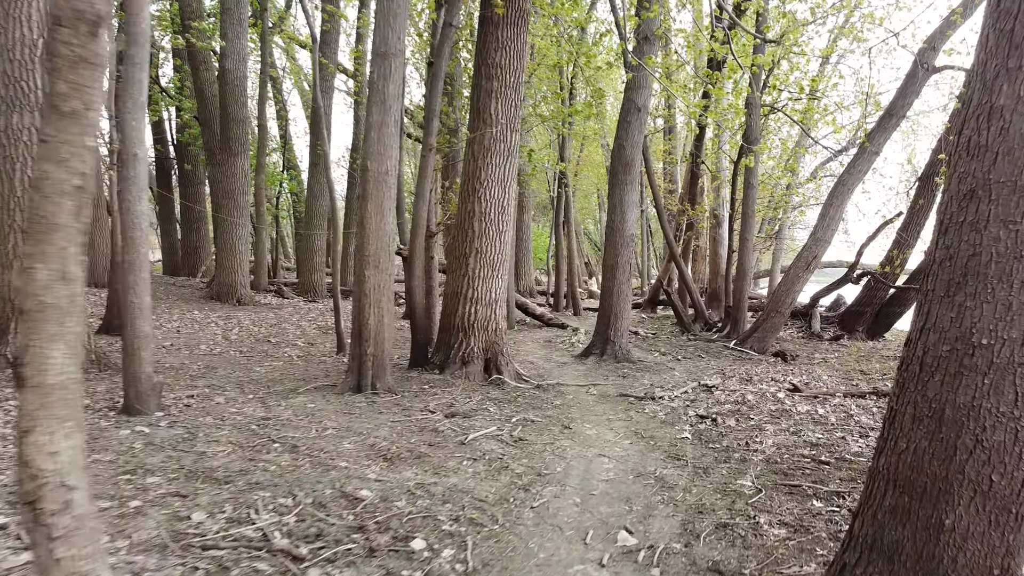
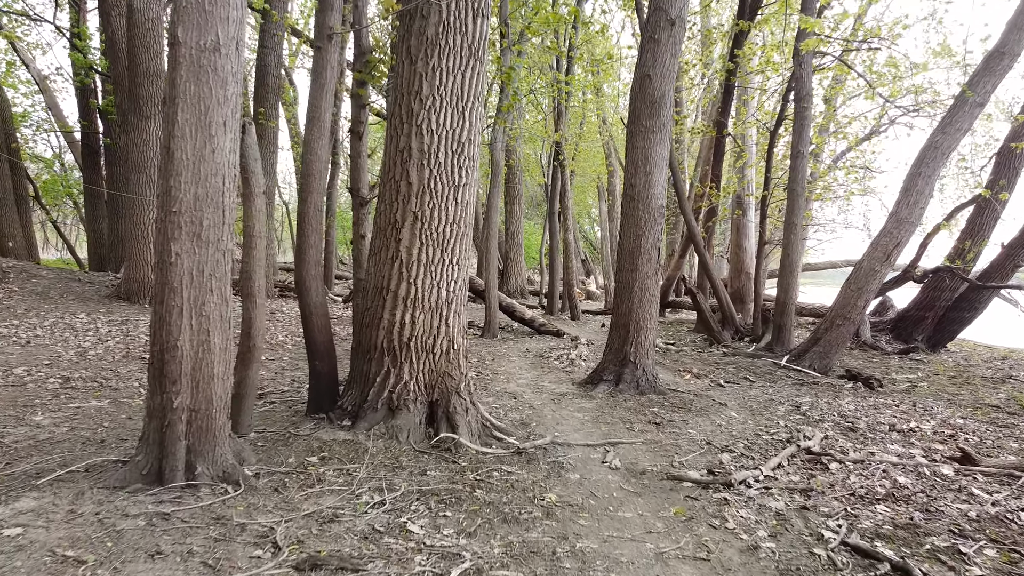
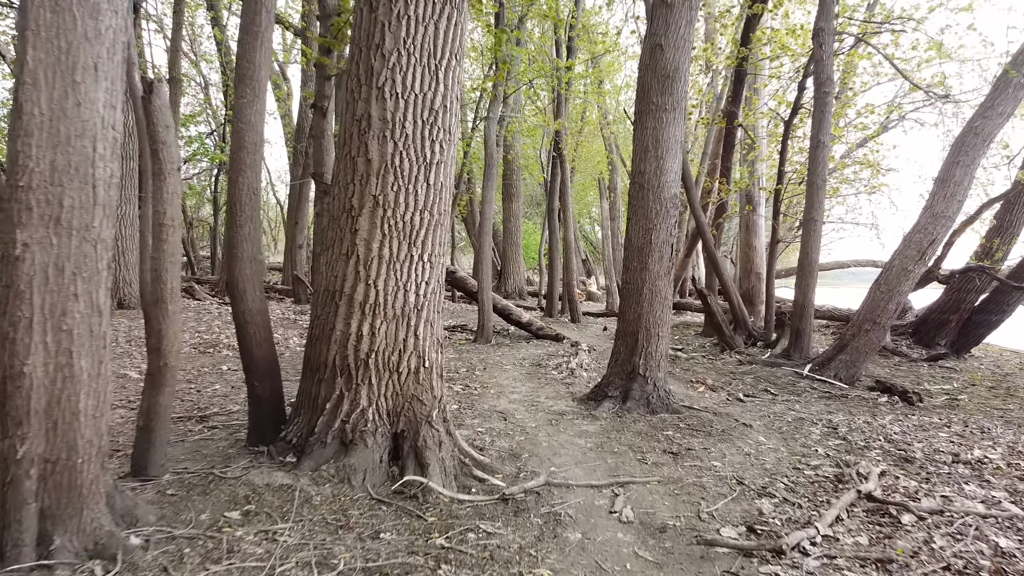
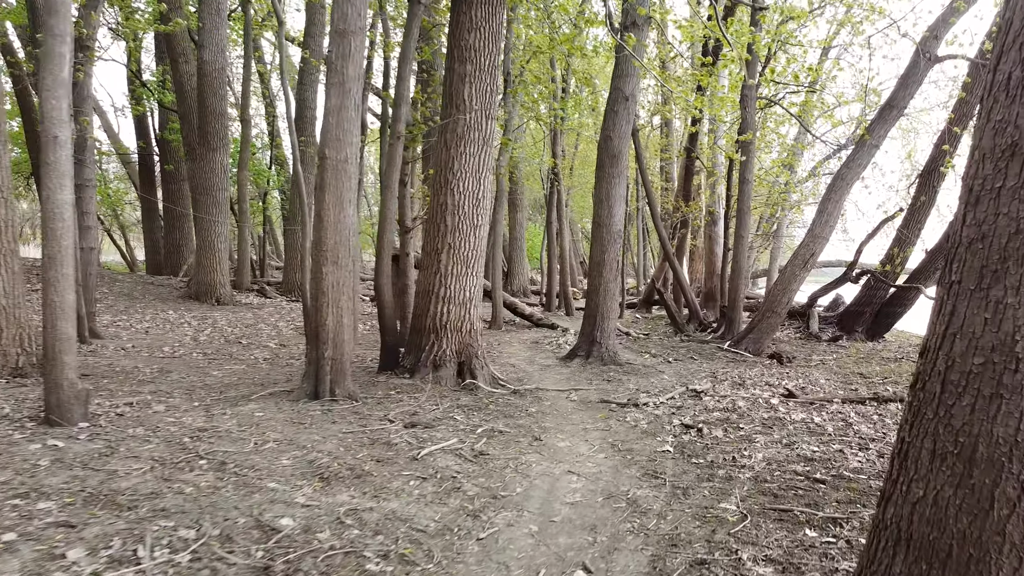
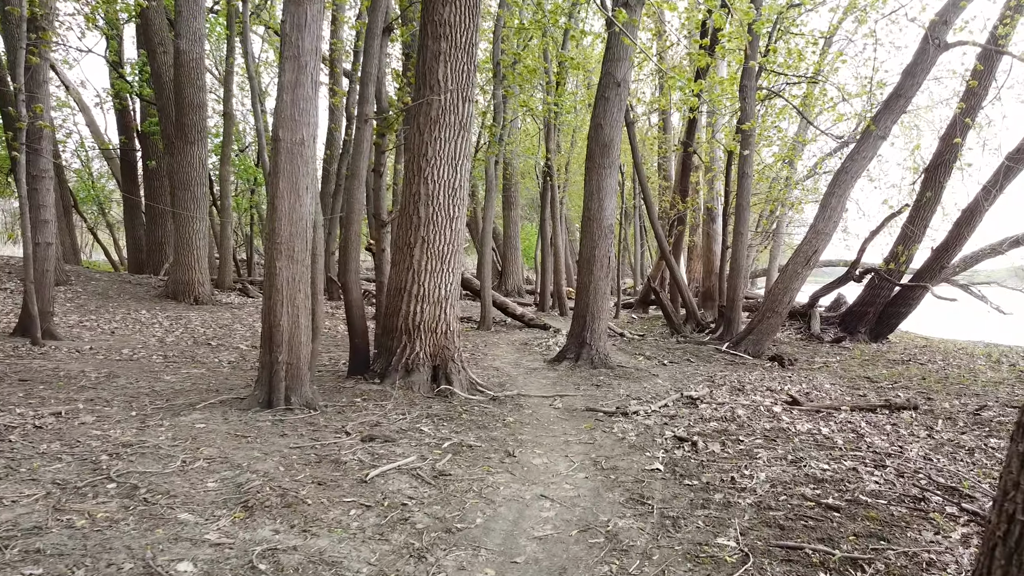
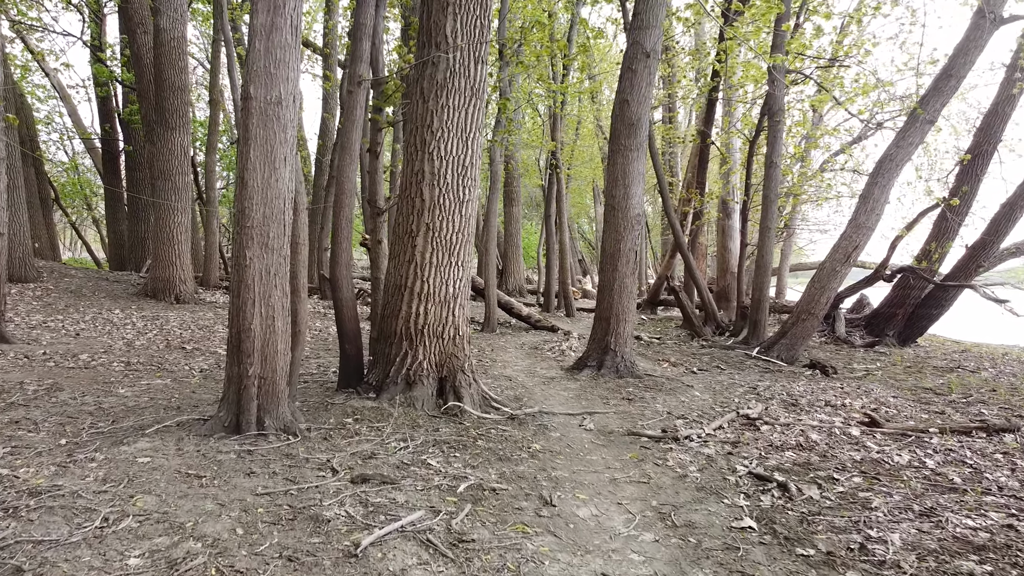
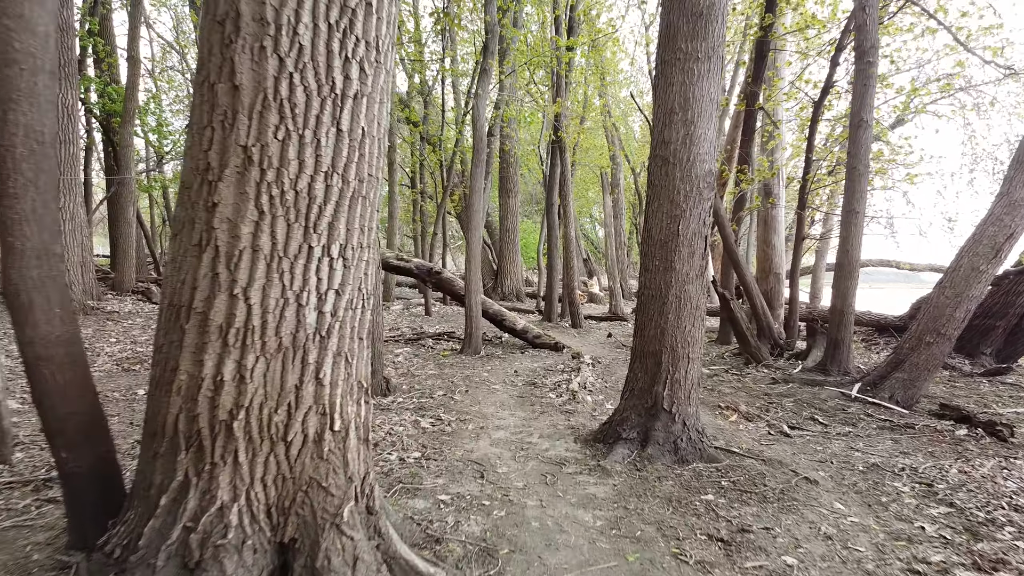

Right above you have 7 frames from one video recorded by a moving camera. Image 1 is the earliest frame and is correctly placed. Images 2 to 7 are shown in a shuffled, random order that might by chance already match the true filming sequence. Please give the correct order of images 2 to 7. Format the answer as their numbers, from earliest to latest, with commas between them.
4, 5, 6, 2, 3, 7
